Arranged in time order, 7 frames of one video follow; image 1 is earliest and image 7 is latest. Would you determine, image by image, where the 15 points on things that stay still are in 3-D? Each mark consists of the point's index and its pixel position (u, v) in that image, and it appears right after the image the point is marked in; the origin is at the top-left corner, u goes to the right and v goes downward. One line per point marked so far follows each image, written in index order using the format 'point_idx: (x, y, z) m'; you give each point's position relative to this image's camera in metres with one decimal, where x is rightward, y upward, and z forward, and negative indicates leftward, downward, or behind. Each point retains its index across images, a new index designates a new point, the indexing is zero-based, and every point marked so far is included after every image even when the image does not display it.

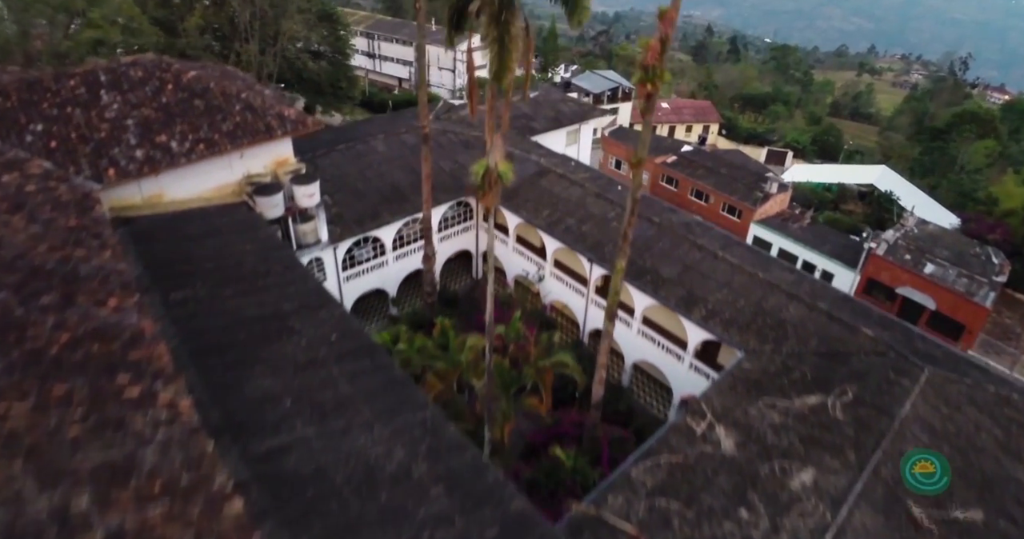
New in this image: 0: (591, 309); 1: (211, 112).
0: (+1.8, -0.9, +13.8) m
1: (-6.2, +3.2, +12.4) m
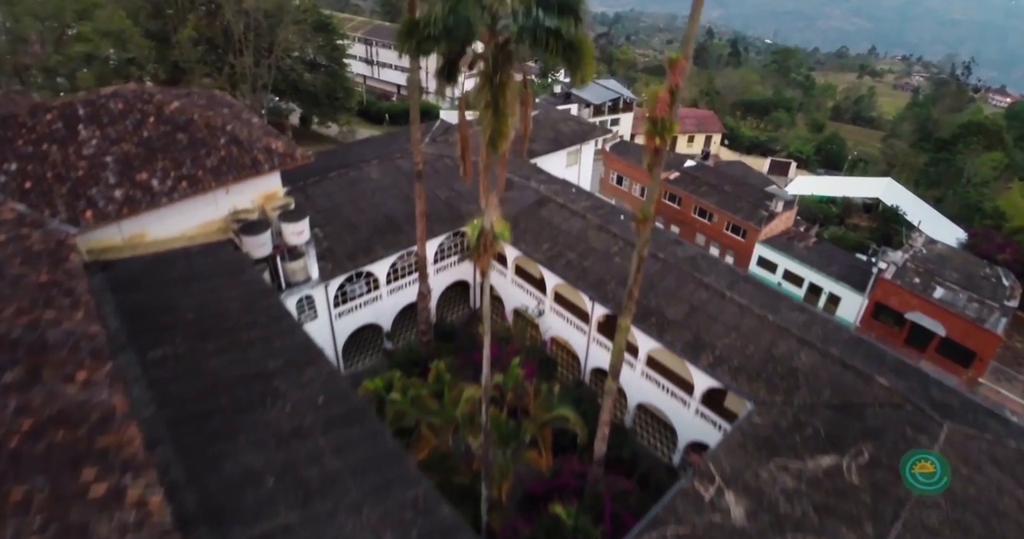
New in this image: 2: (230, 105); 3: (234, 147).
0: (+1.8, -1.7, +13.3) m
1: (-6.2, +2.4, +11.9) m
2: (-6.3, +3.7, +13.6) m
3: (-5.5, +2.4, +12.1) m
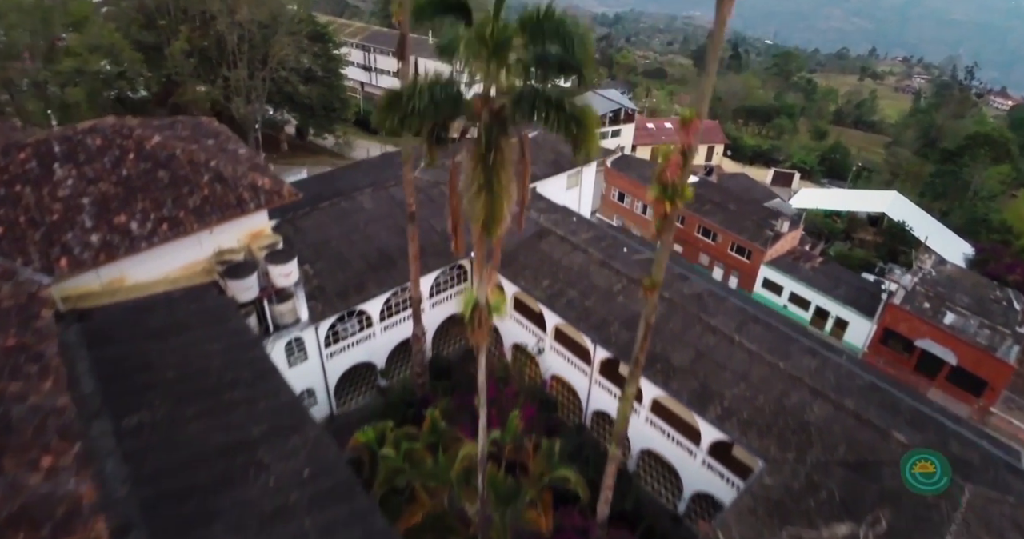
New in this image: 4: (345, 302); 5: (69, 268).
0: (+1.7, -2.5, +12.8) m
1: (-6.2, +1.6, +11.3) m
2: (-6.4, +2.9, +13.1) m
3: (-5.6, +1.6, +11.6) m
4: (-3.5, -0.7, +12.7) m
5: (-7.2, 0.0, +9.9) m
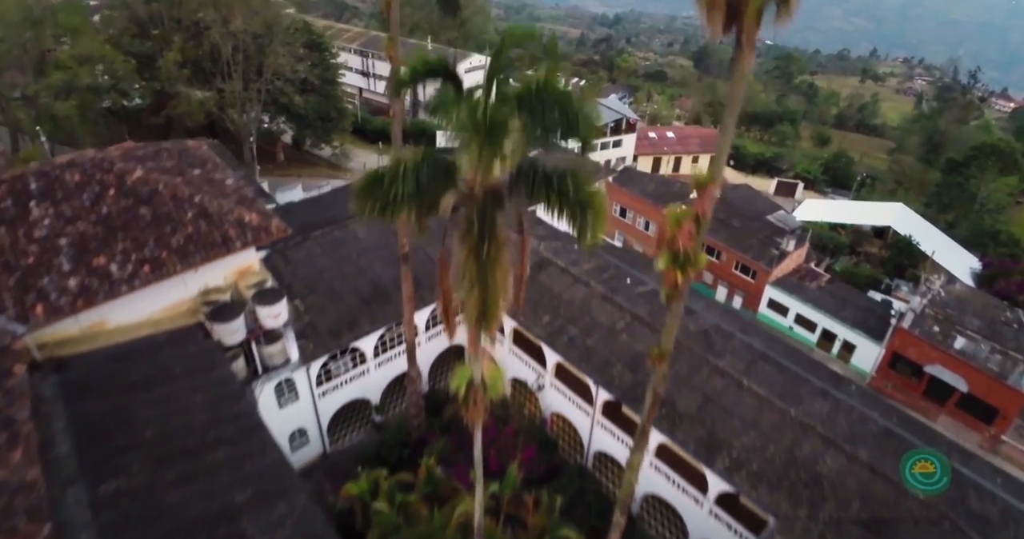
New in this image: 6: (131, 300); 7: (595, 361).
0: (+1.7, -3.3, +12.3) m
1: (-6.2, +0.8, +10.8) m
2: (-6.4, +2.1, +12.6) m
3: (-5.6, +0.9, +11.1) m
4: (-3.5, -1.4, +12.2) m
5: (-7.3, -0.7, +9.5) m
6: (-6.5, -0.5, +10.5) m
7: (+1.6, -1.8, +11.8) m
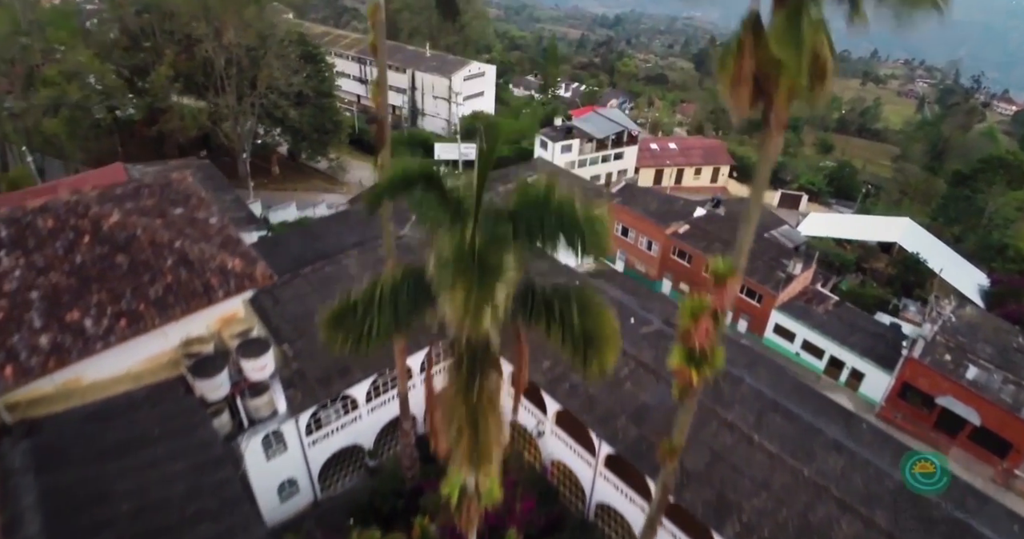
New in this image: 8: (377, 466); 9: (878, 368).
0: (+1.7, -4.1, +11.7) m
1: (-6.3, 0.0, +10.3) m
2: (-6.4, +1.3, +12.0) m
3: (-5.6, 0.0, +10.5) m
4: (-3.5, -2.3, +11.6) m
5: (-7.3, -1.6, +8.9) m
6: (-6.6, -1.4, +10.0) m
7: (+1.6, -2.6, +11.3) m
8: (-3.0, -4.4, +13.5) m
9: (+11.7, -3.1, +19.5) m
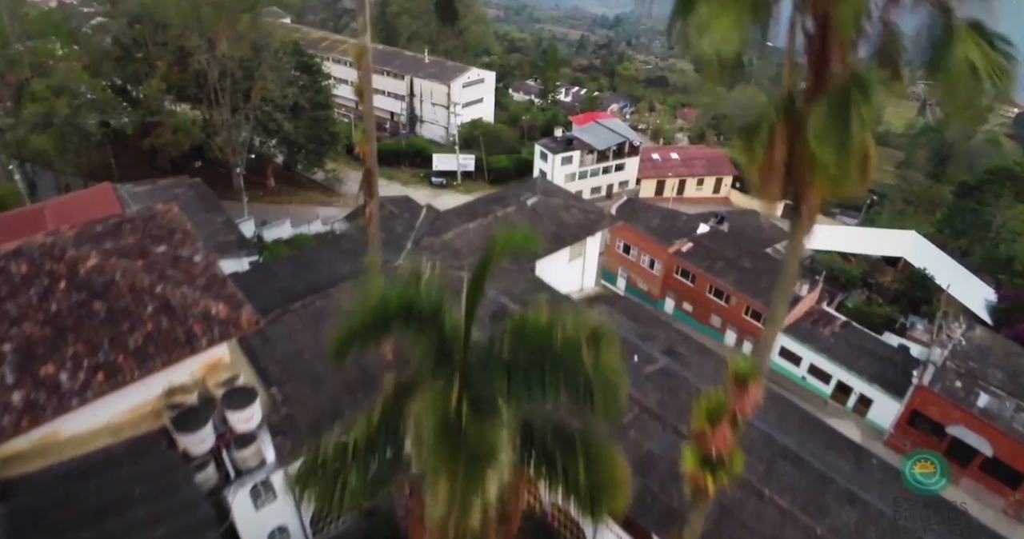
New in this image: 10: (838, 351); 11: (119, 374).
0: (+1.7, -4.9, +11.3) m
1: (-6.3, -0.8, +9.7) m
2: (-6.4, +0.5, +11.5) m
3: (-5.6, -0.8, +10.0) m
4: (-3.6, -3.0, +11.2) m
5: (-7.3, -2.4, +8.4) m
6: (-6.6, -2.2, +9.5) m
7: (+1.6, -3.4, +10.8) m
8: (-3.0, -5.1, +13.0) m
9: (+11.7, -3.8, +19.0) m
10: (+10.7, -2.7, +20.0) m
11: (-6.0, -1.6, +9.4) m
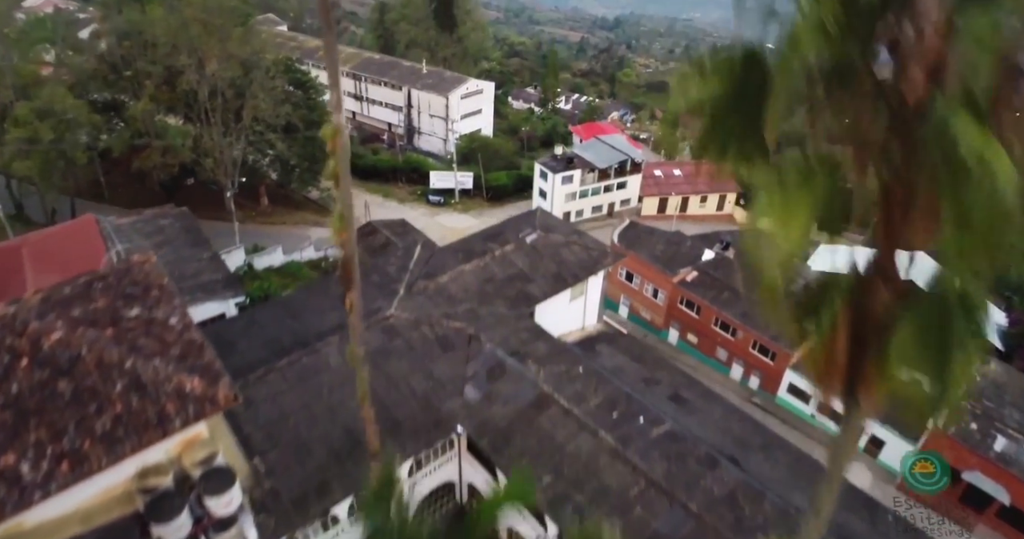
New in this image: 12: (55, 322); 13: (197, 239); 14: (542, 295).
0: (+1.6, -6.0, +10.6) m
1: (-6.3, -1.9, +9.0) m
2: (-6.5, -0.6, +10.8) m
3: (-5.7, -1.9, +9.3) m
4: (-3.6, -4.2, +10.4) m
5: (-7.3, -3.5, +7.7) m
6: (-6.6, -3.3, +8.7) m
7: (+1.5, -4.5, +10.1) m
8: (-3.0, -6.2, +12.3) m
9: (+11.6, -4.9, +18.3) m
10: (+10.6, -3.7, +19.3) m
11: (-6.1, -2.7, +8.7) m
12: (-7.2, -0.8, +9.7) m
13: (-9.8, +0.9, +18.9) m
14: (+0.7, -0.6, +15.5) m
